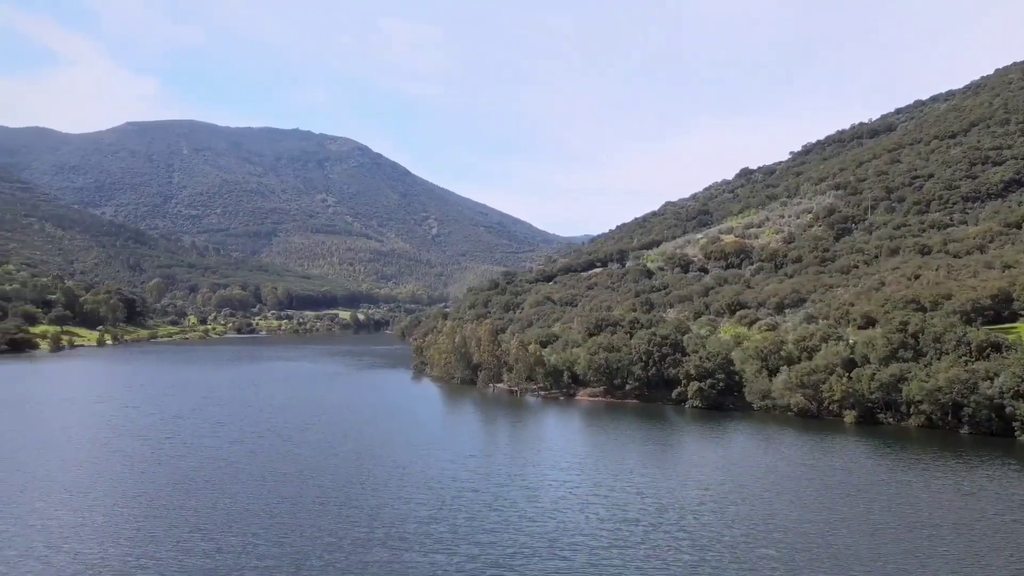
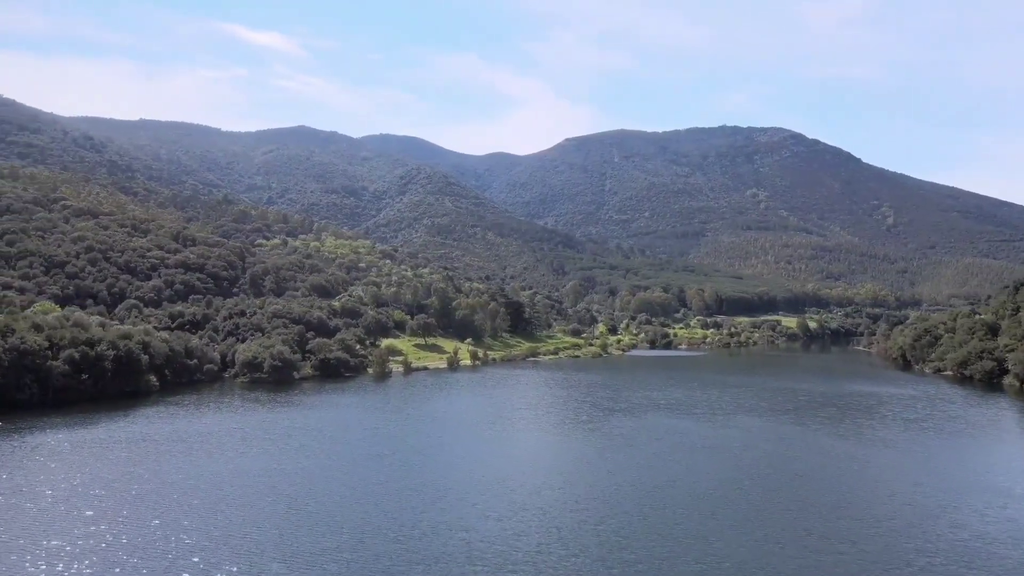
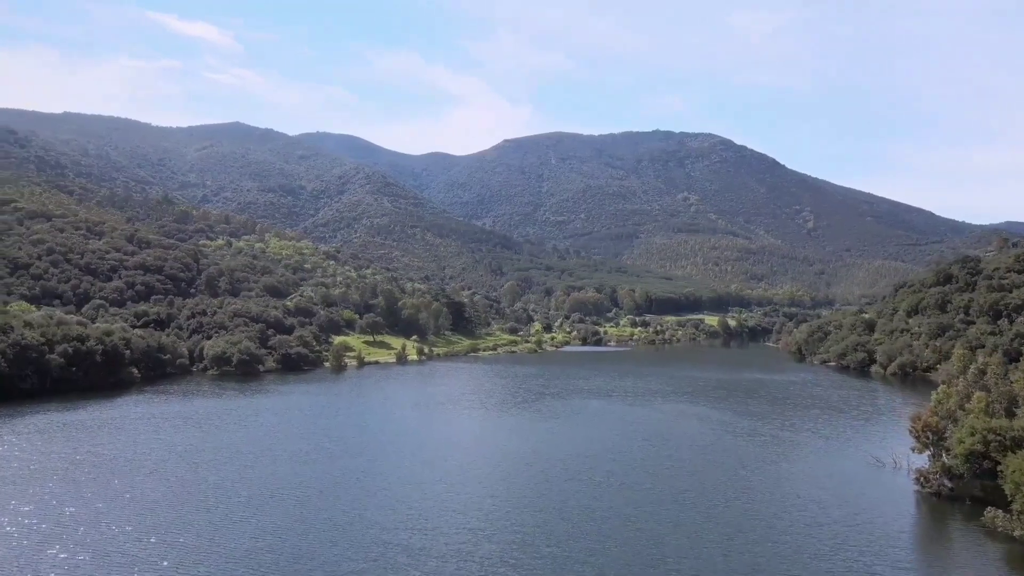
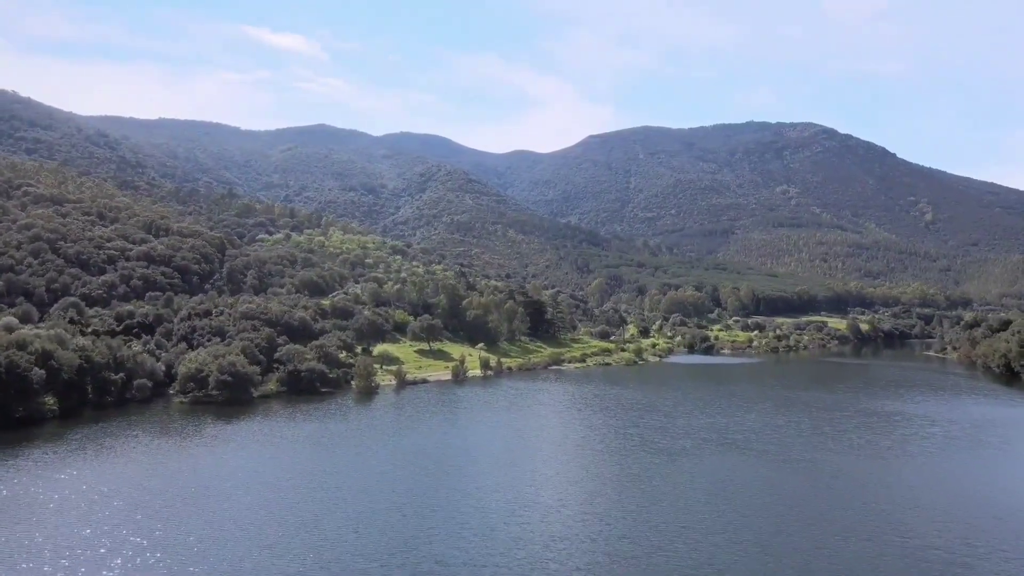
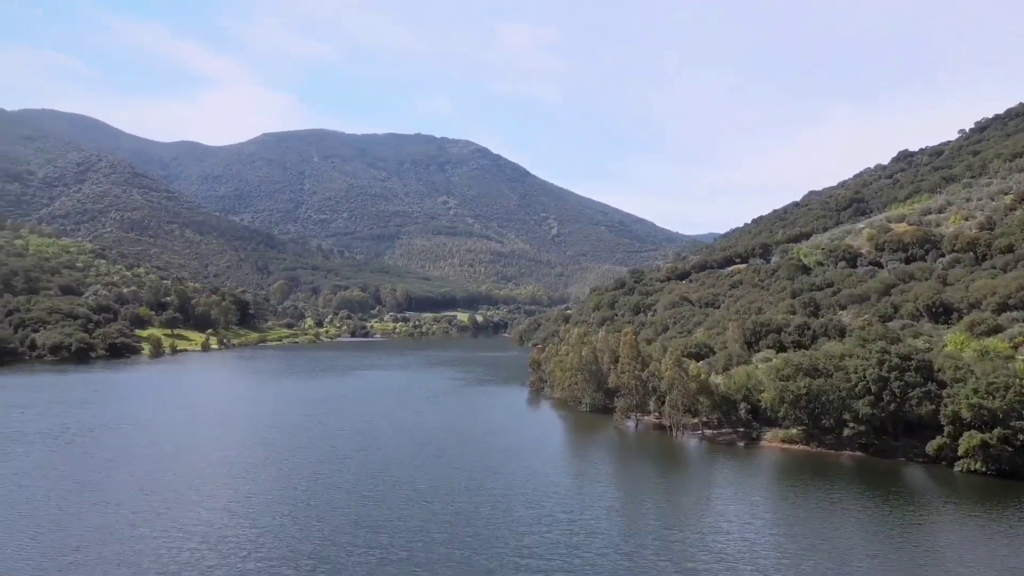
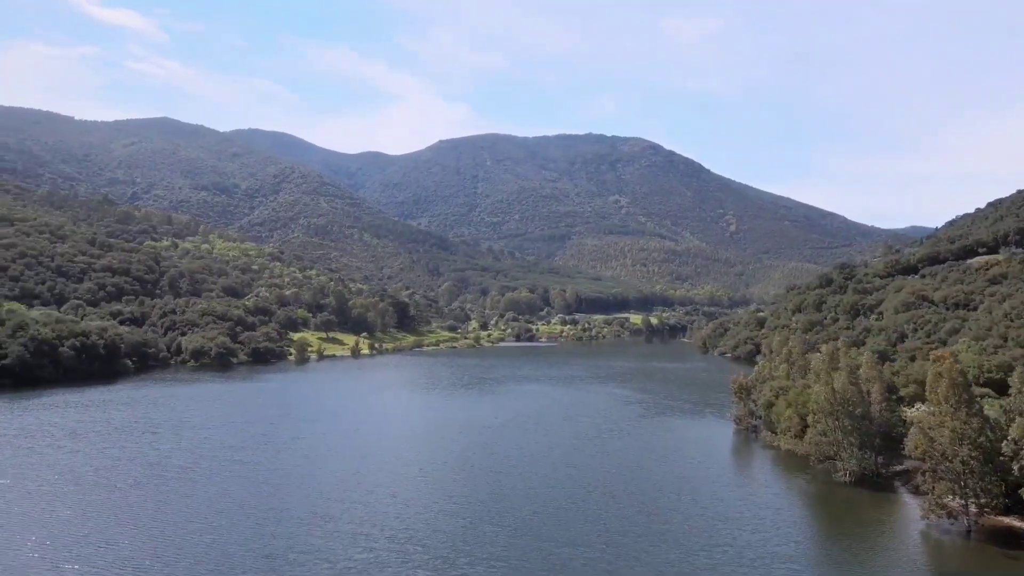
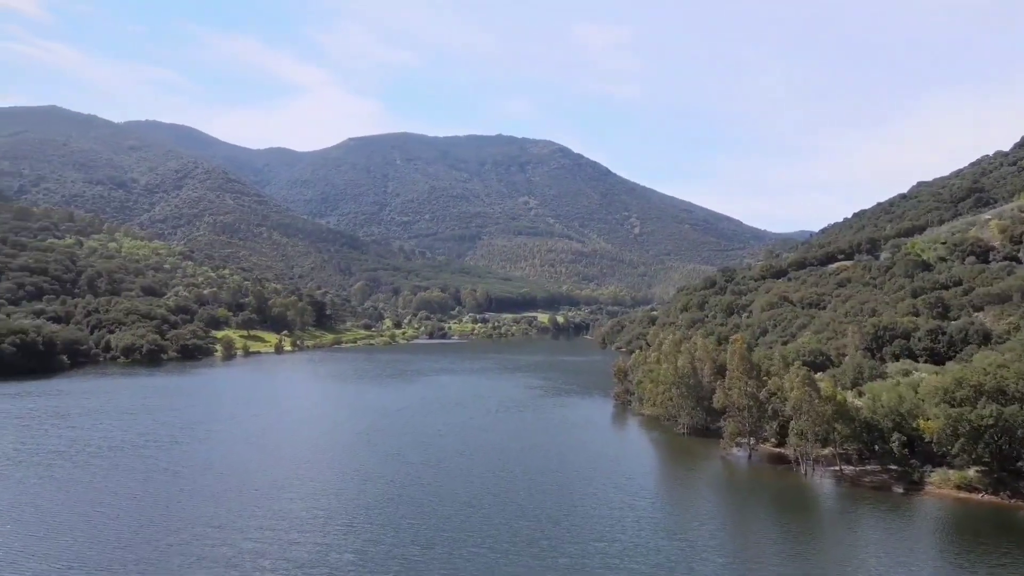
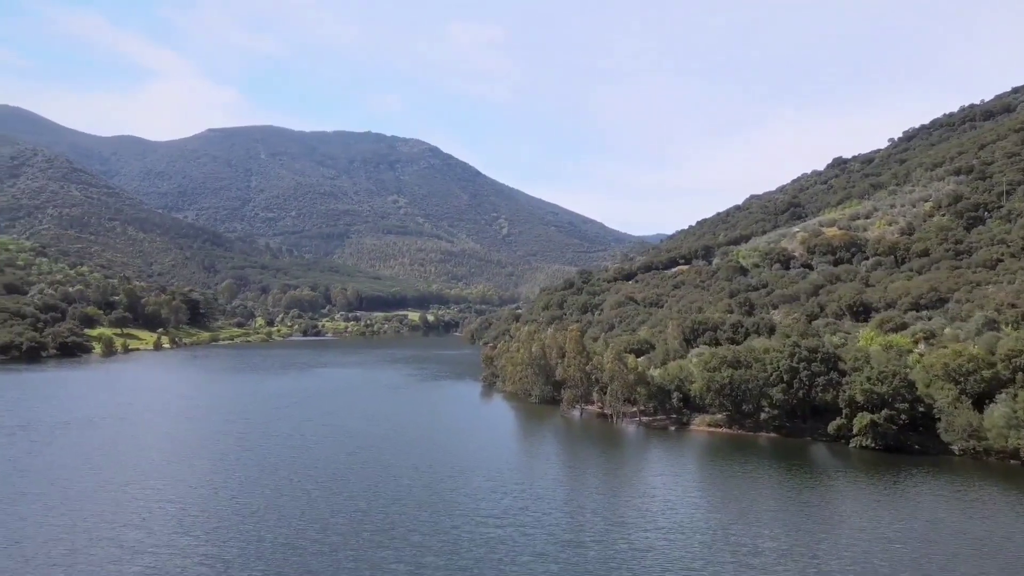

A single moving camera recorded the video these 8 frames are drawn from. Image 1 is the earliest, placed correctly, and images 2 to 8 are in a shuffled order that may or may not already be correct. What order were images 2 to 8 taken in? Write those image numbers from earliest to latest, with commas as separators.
8, 5, 7, 6, 3, 2, 4
